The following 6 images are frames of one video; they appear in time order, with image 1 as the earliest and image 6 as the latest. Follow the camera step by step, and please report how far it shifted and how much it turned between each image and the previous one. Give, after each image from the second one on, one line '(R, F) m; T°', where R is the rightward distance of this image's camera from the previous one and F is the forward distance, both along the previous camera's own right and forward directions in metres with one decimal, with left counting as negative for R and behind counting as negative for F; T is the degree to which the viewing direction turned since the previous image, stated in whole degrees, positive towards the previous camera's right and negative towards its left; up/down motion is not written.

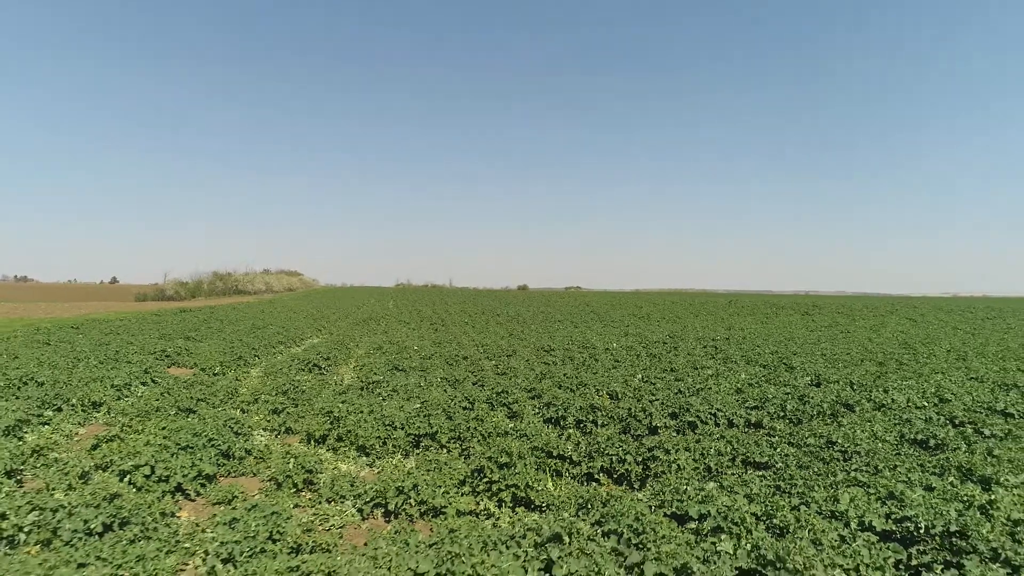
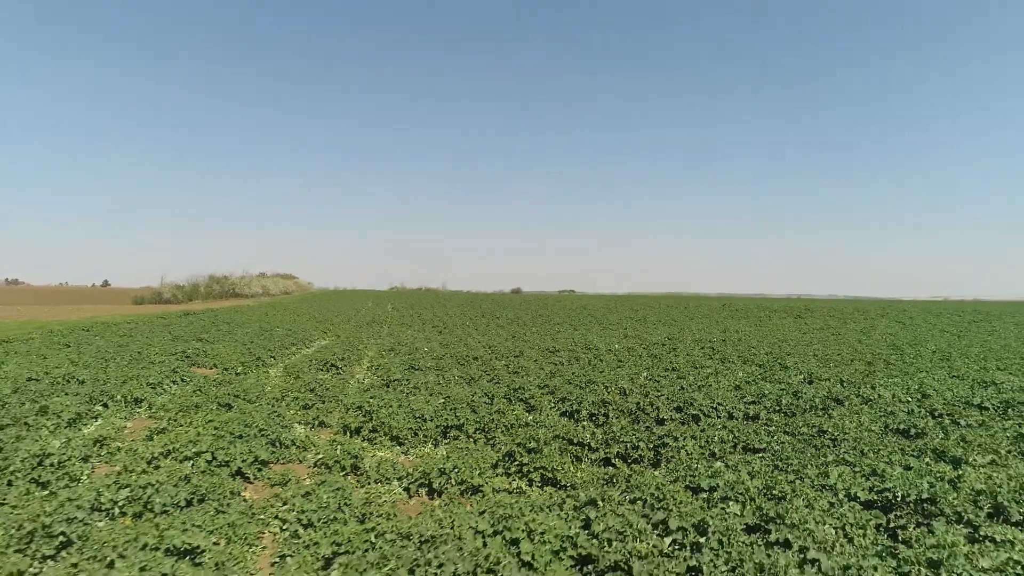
(-0.5, -1.2) m; +1°
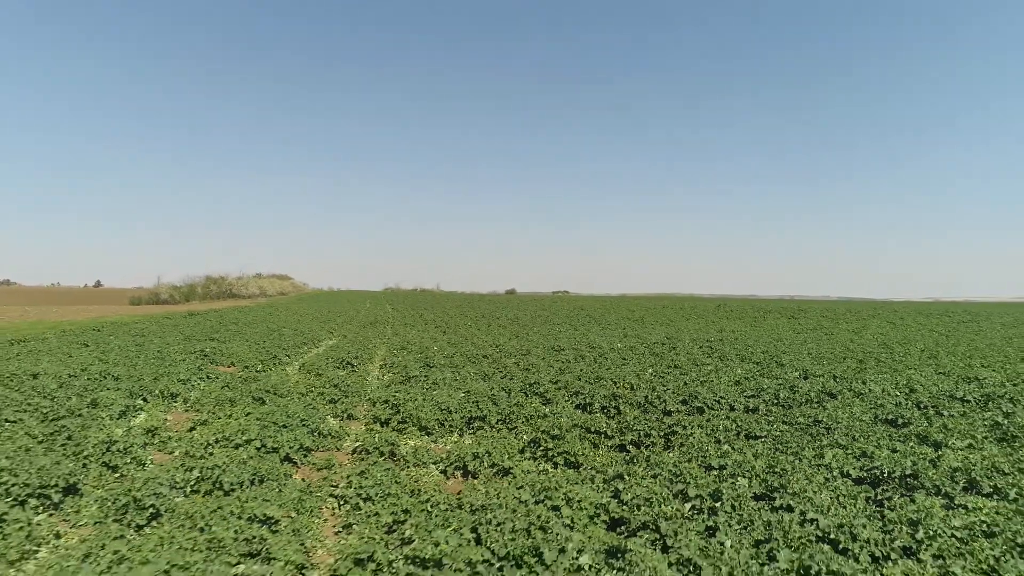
(-0.5, -1.1) m; +1°
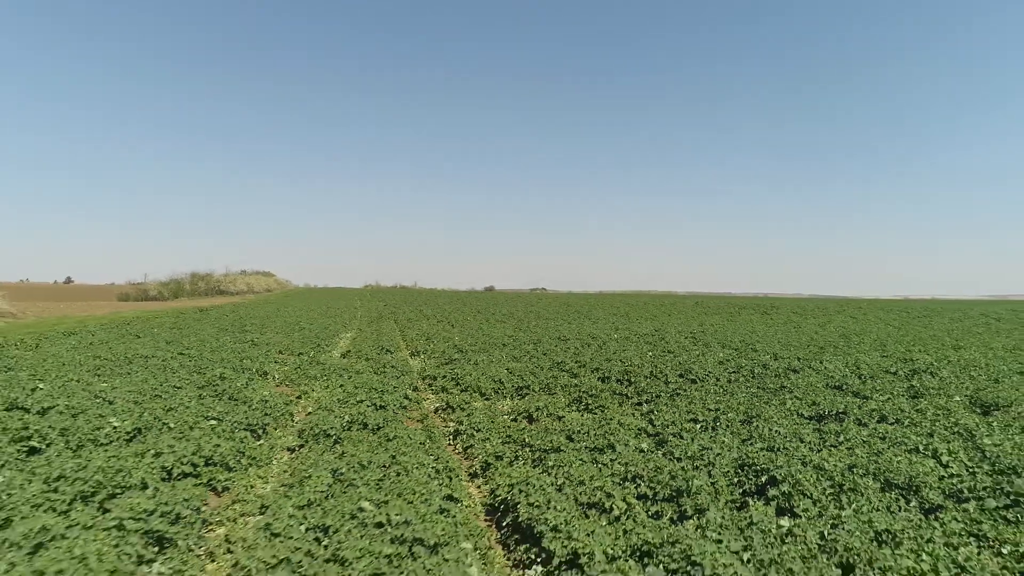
(-1.7, -4.3) m; +2°
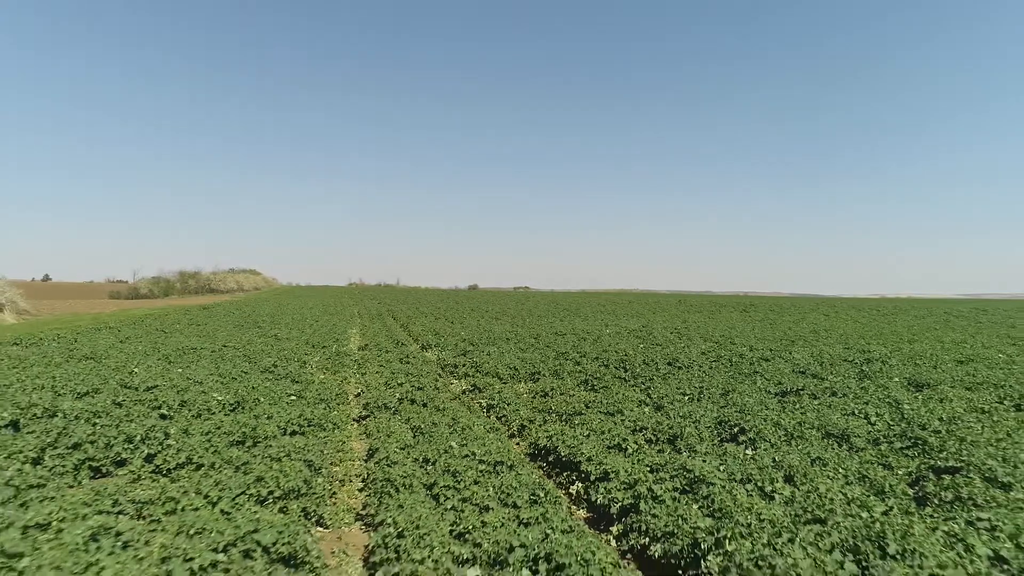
(-1.0, -3.2) m; +1°
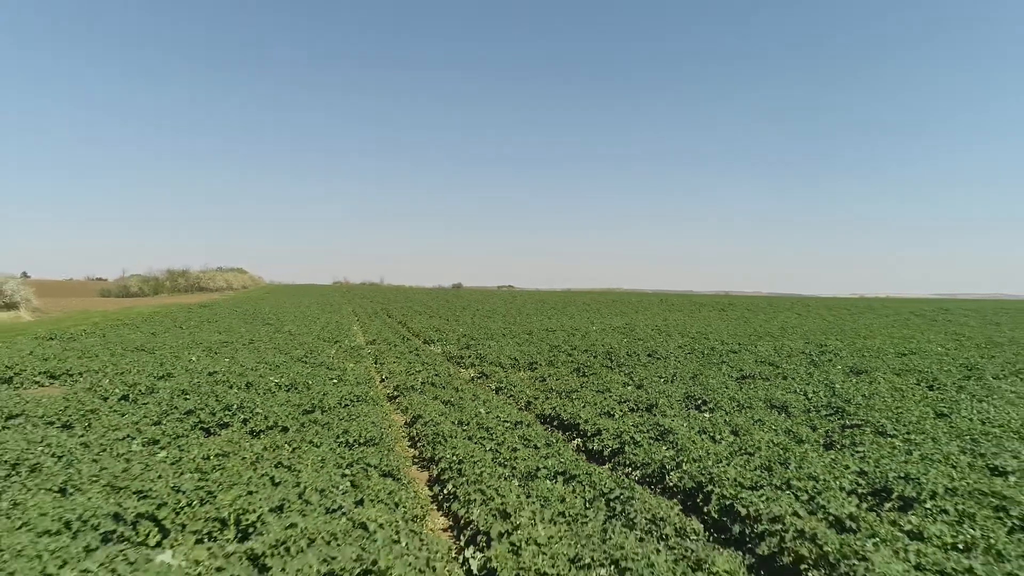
(-0.6, -3.3) m; +1°
